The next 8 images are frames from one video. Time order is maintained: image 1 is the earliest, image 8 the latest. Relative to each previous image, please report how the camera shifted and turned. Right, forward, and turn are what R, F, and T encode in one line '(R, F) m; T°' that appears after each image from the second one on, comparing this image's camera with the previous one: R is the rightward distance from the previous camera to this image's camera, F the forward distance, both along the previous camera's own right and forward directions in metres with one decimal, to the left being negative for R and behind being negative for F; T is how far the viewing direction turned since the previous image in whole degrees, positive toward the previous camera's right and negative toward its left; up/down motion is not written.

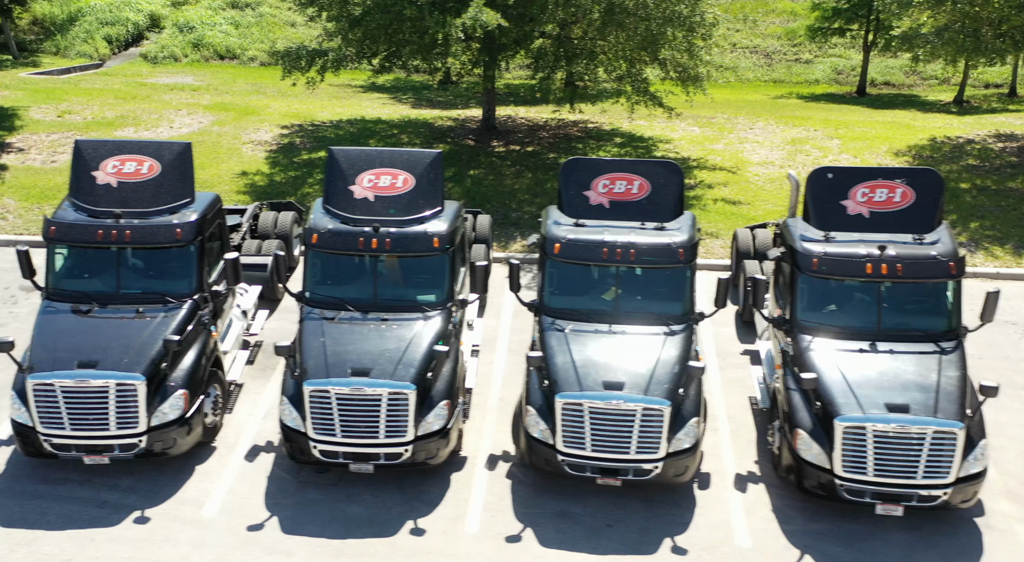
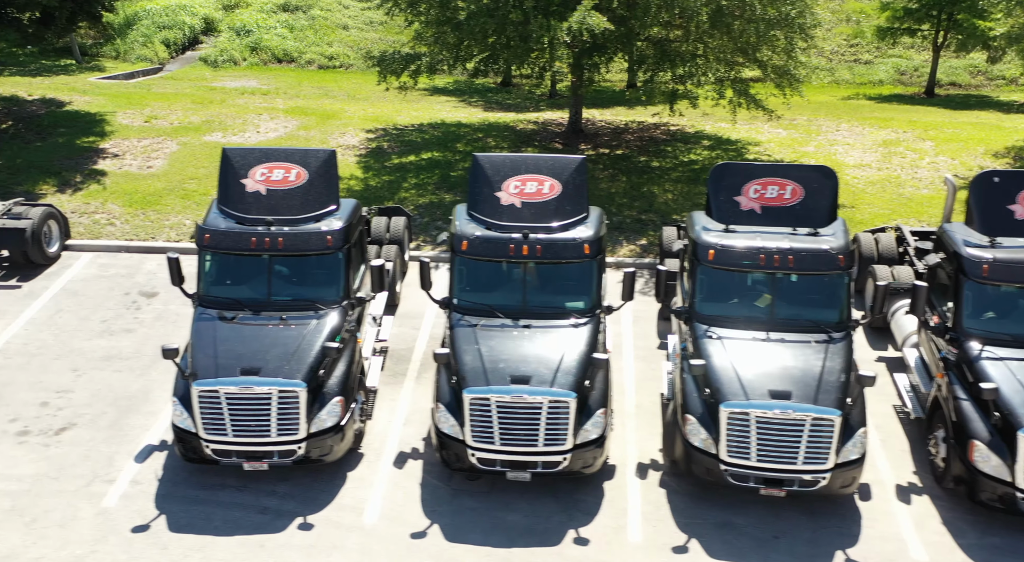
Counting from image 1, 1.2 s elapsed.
(-1.5, 0.0) m; -2°
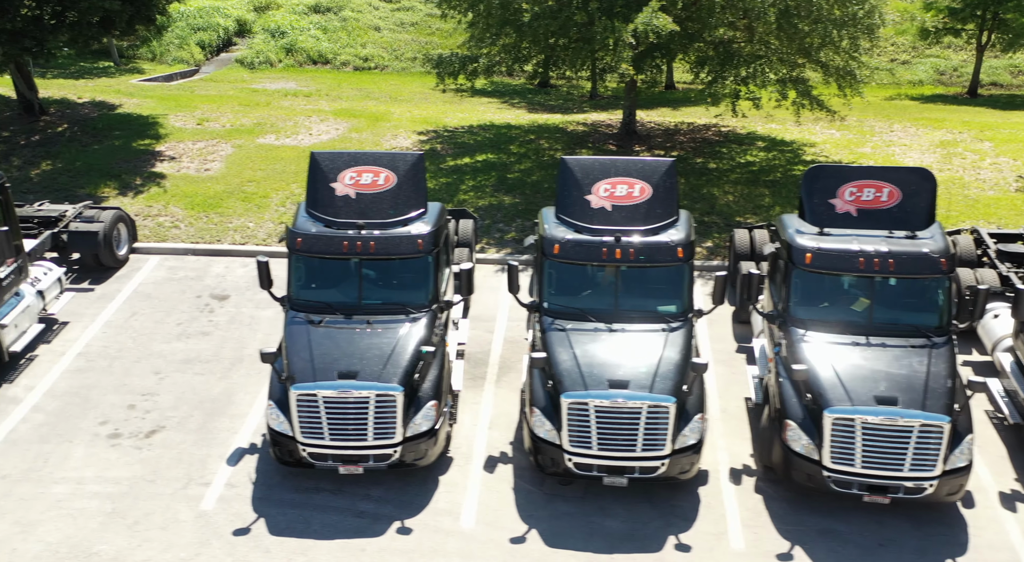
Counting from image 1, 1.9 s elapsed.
(-0.9, 0.0) m; -1°
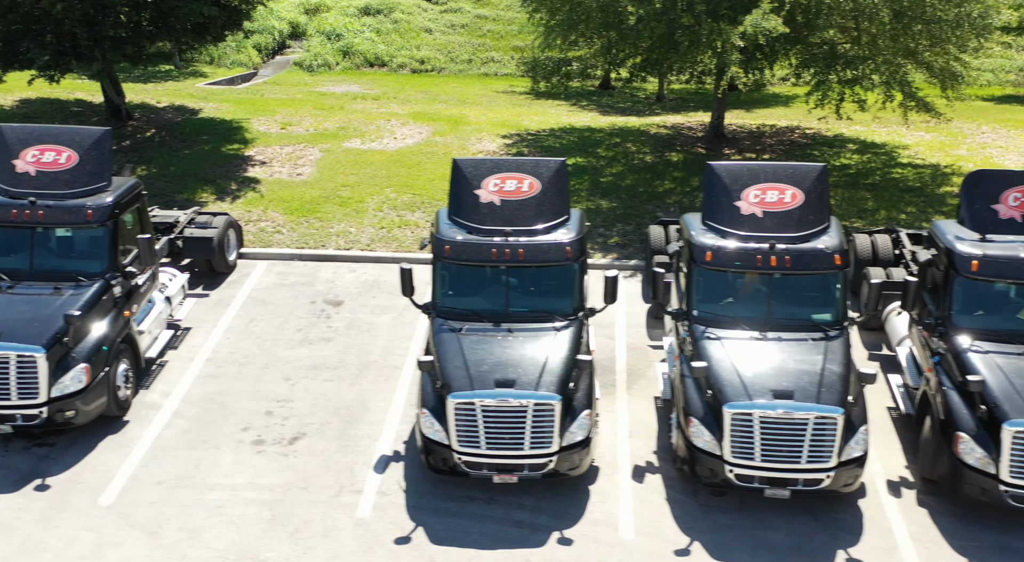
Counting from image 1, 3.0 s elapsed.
(-1.5, +0.1) m; -2°
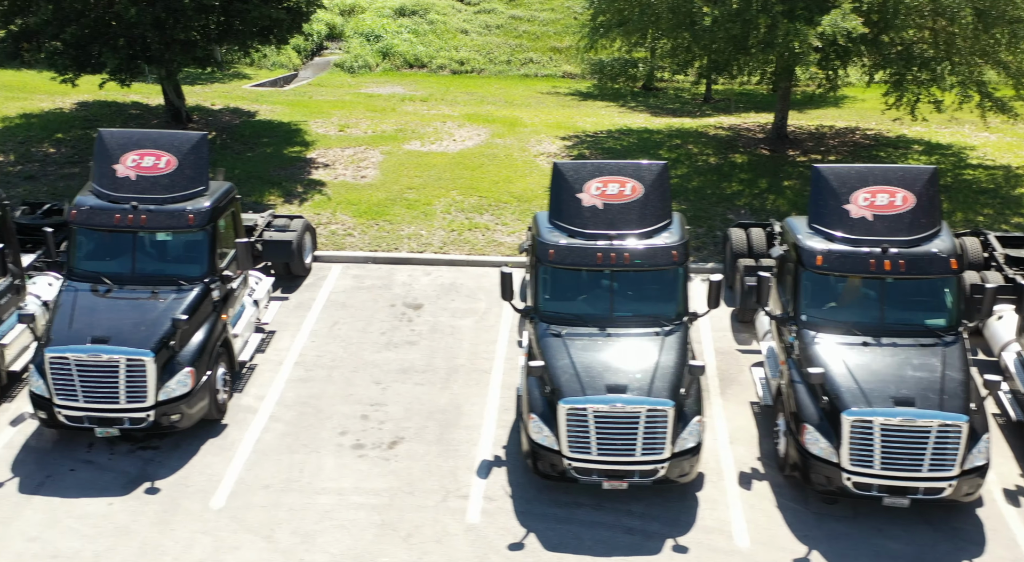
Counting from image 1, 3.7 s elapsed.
(-1.0, 0.0) m; -1°
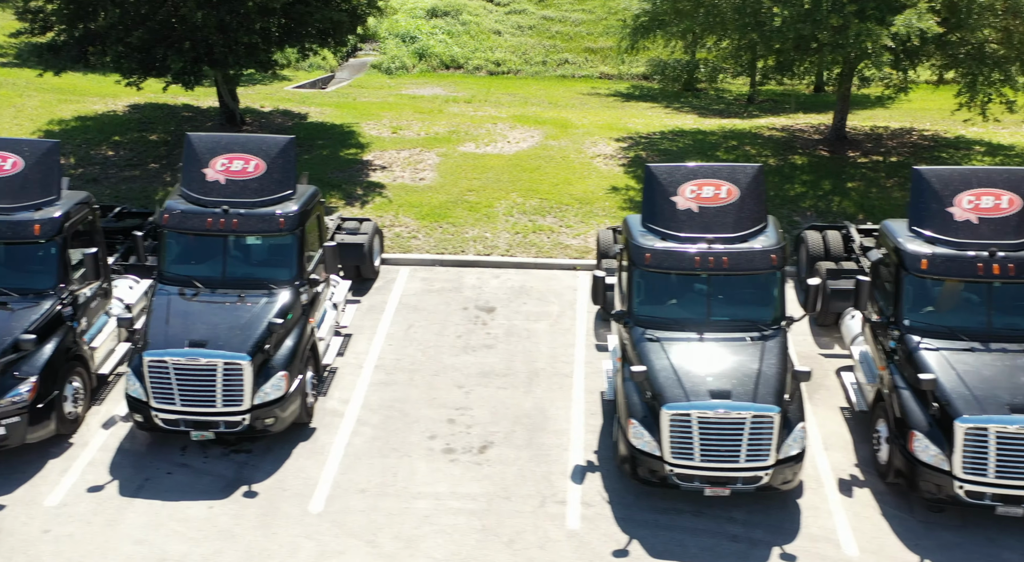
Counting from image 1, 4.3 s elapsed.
(-0.9, 0.0) m; -1°
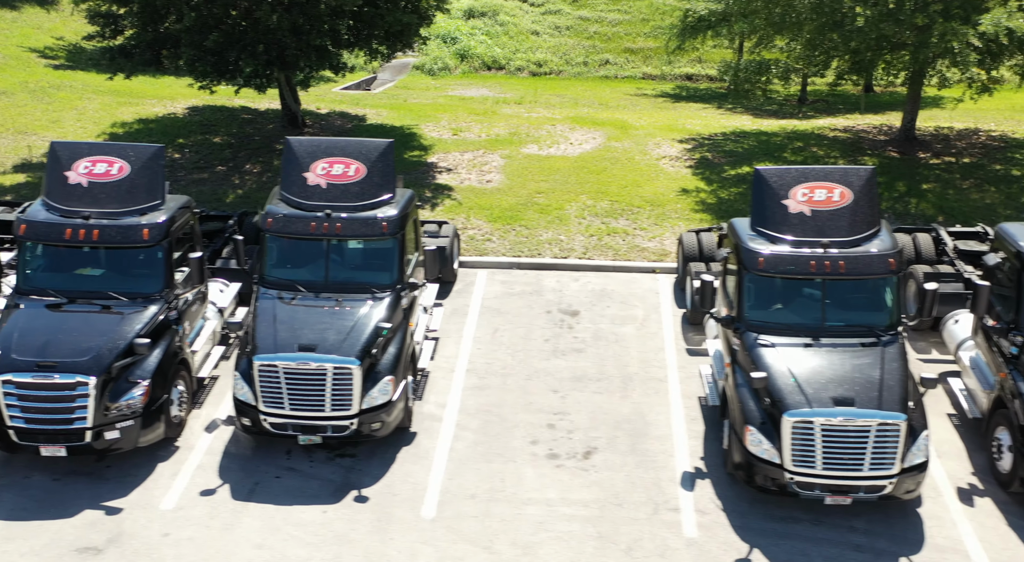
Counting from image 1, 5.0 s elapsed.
(-1.1, +0.1) m; -1°
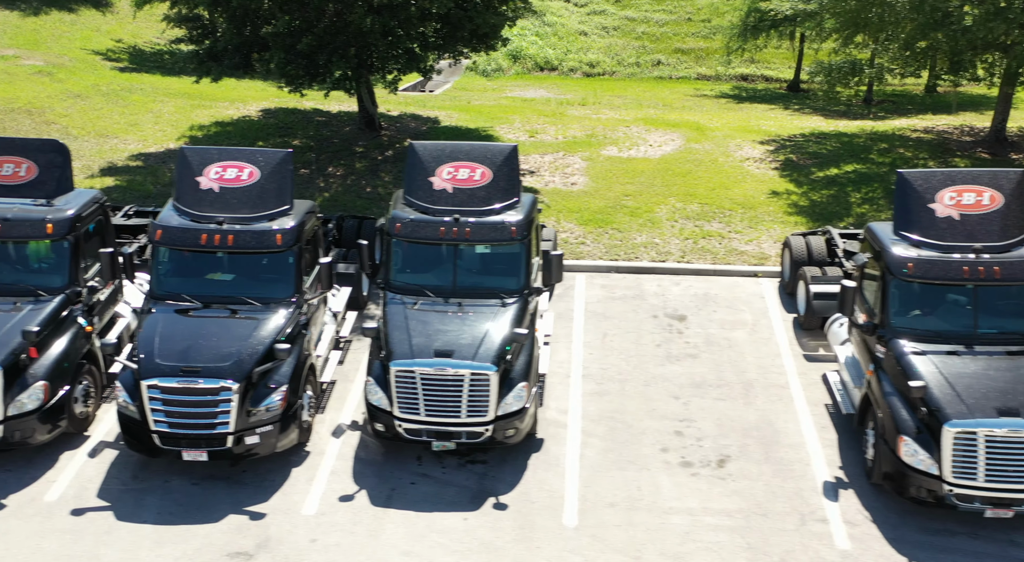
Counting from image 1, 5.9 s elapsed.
(-1.4, +0.1) m; -2°
